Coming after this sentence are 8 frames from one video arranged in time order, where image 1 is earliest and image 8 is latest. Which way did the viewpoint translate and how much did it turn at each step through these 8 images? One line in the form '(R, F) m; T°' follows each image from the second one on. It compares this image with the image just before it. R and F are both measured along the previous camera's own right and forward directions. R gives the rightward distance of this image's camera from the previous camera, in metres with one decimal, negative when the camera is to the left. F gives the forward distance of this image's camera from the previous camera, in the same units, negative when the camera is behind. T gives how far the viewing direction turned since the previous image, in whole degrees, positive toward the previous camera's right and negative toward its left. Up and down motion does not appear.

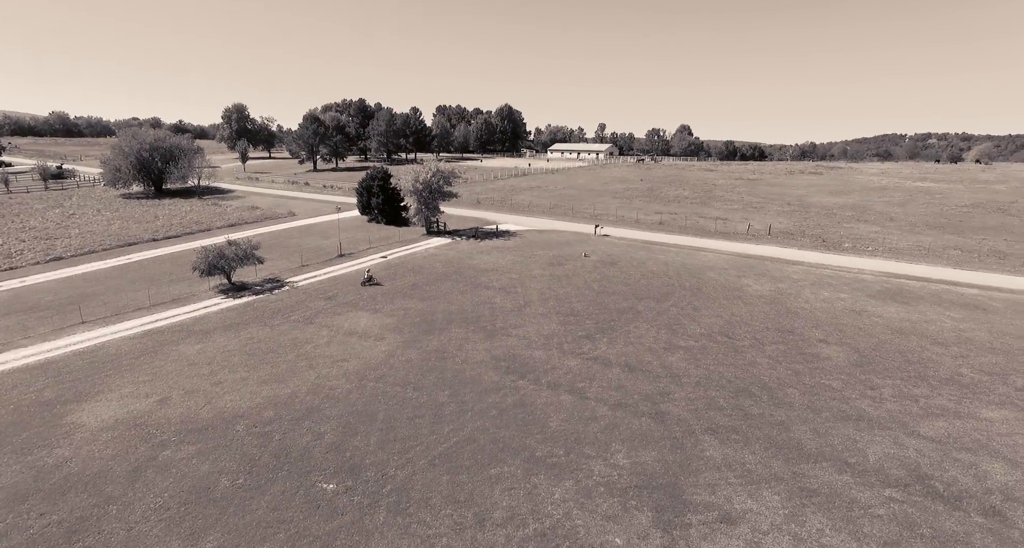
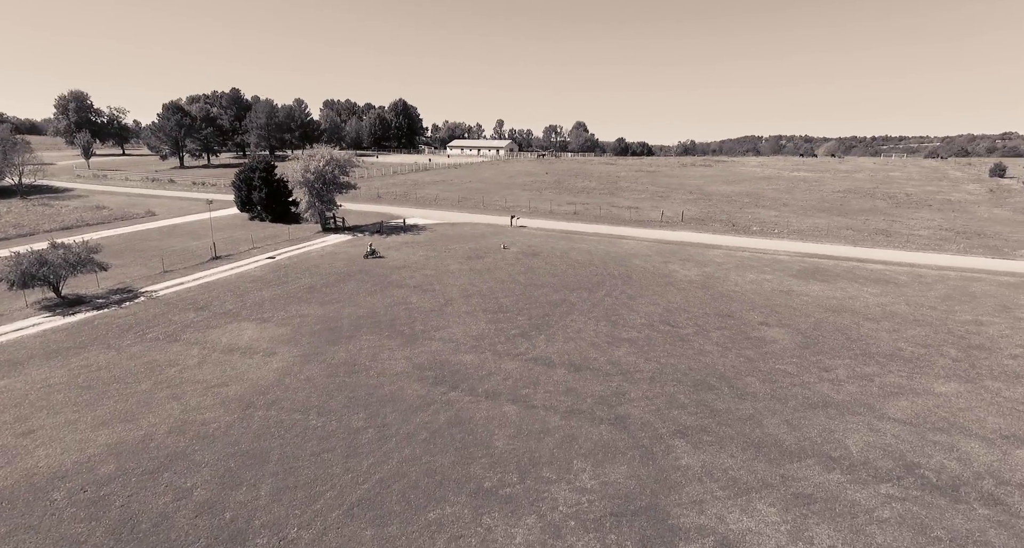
(-0.7, +3.2) m; +11°
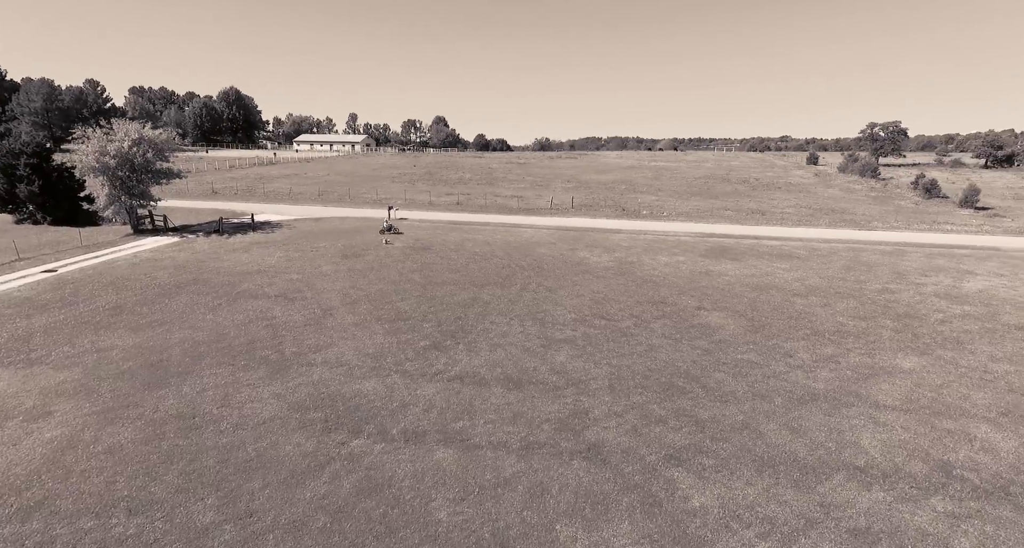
(-1.3, +4.5) m; +16°
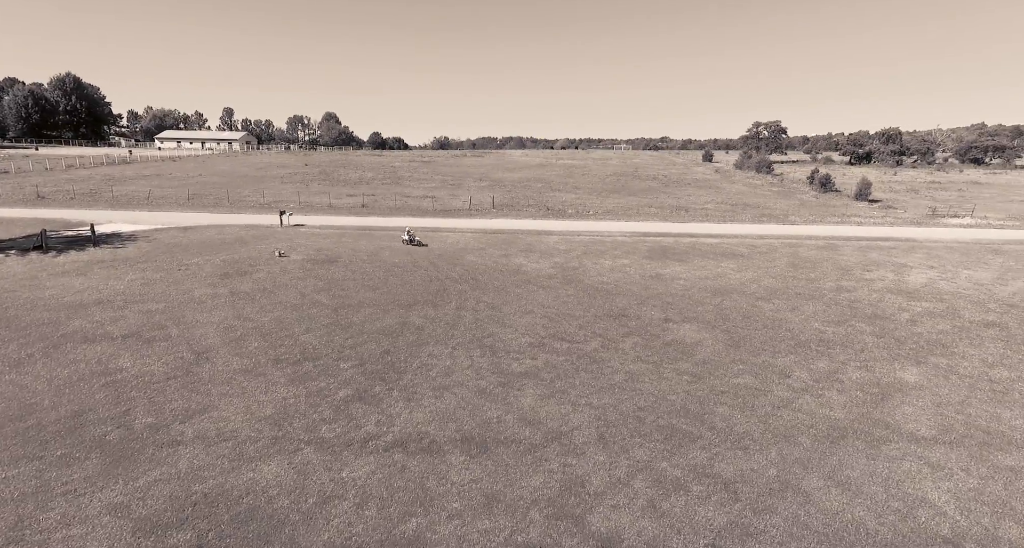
(-1.1, +3.7) m; +11°
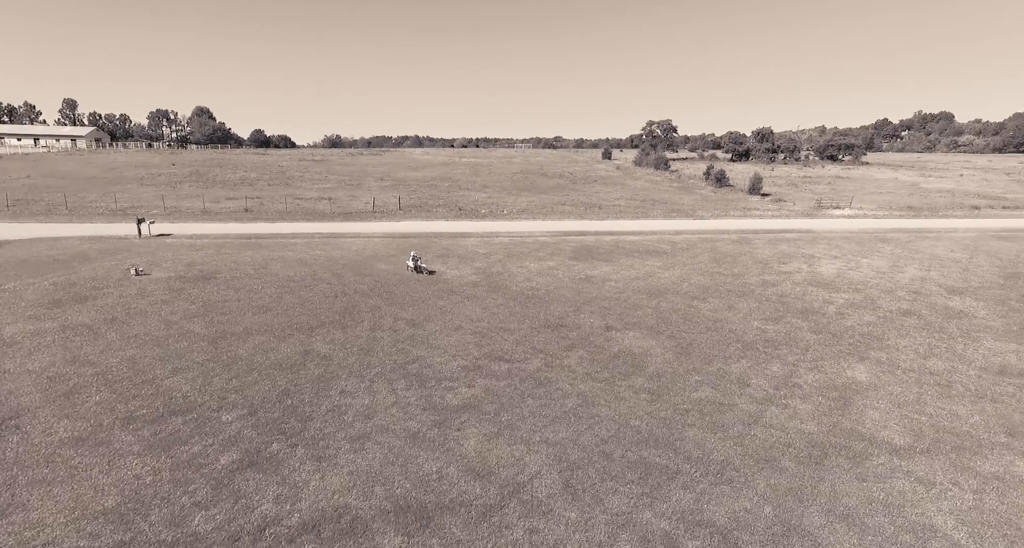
(-0.6, +2.3) m; +11°
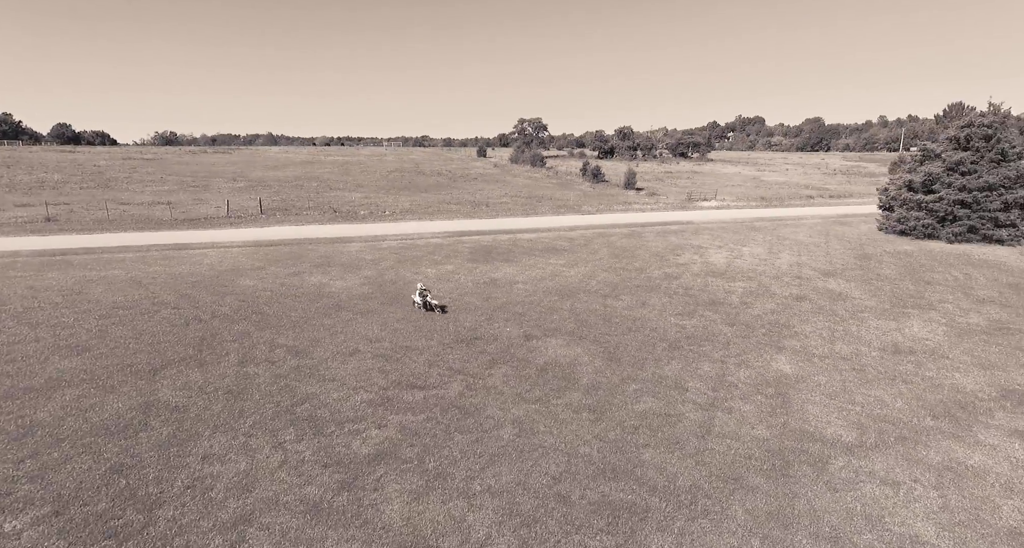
(-0.8, +2.1) m; +14°
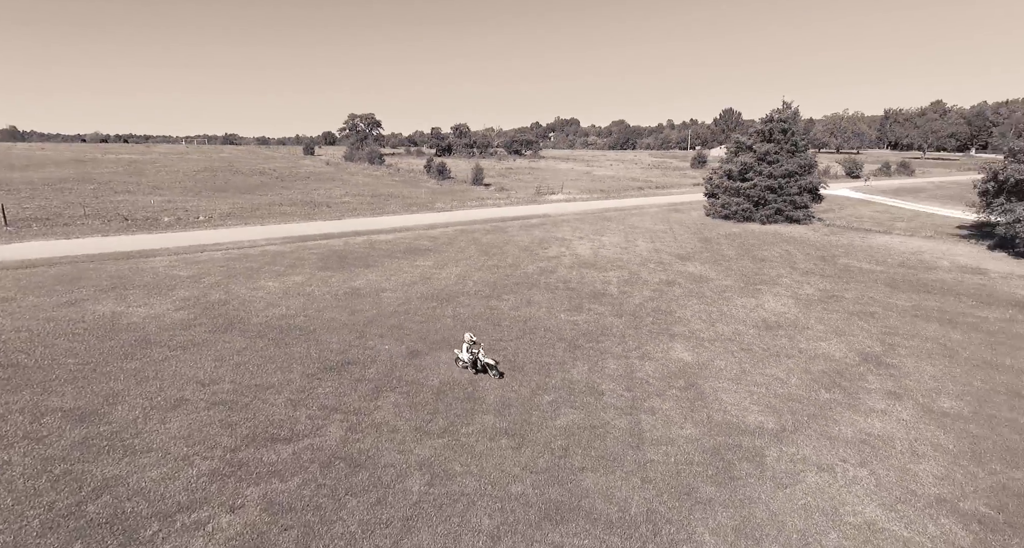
(-0.9, +2.0) m; +18°
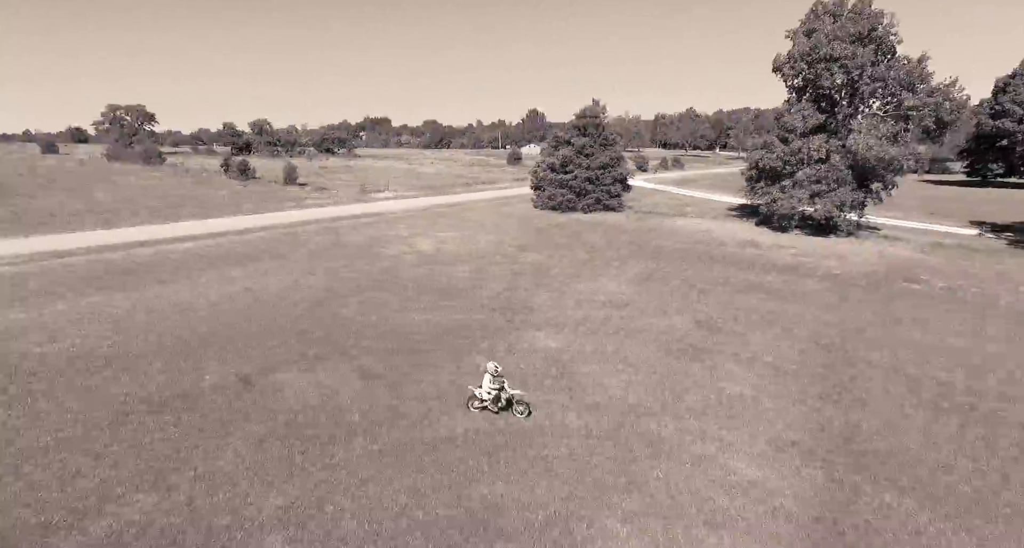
(-0.6, +0.9) m; +20°
